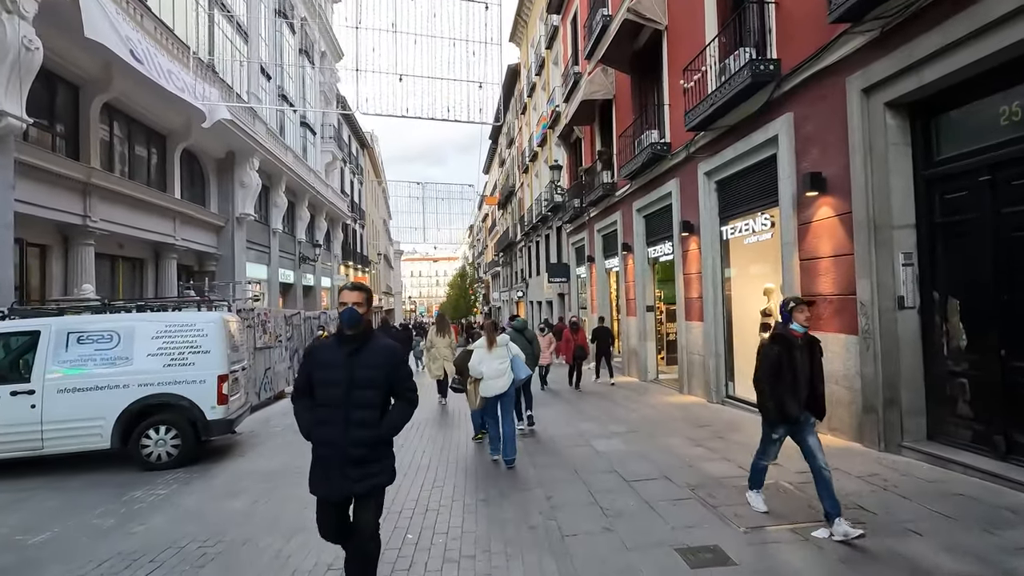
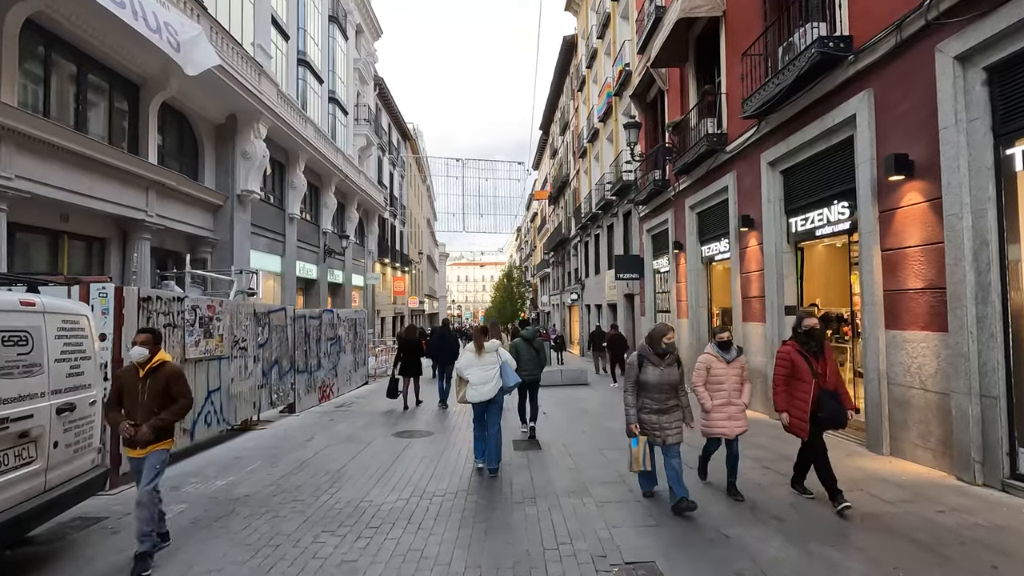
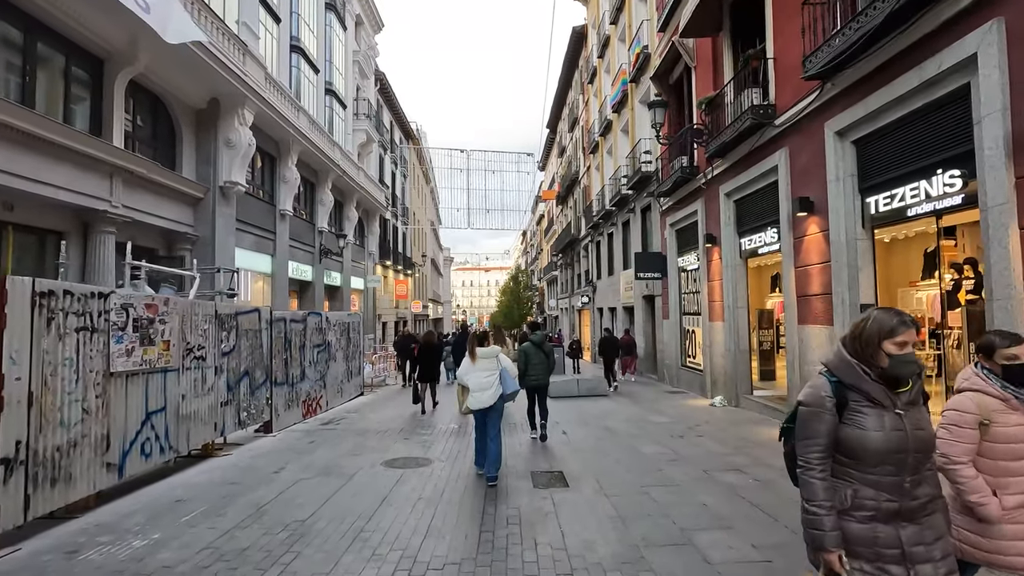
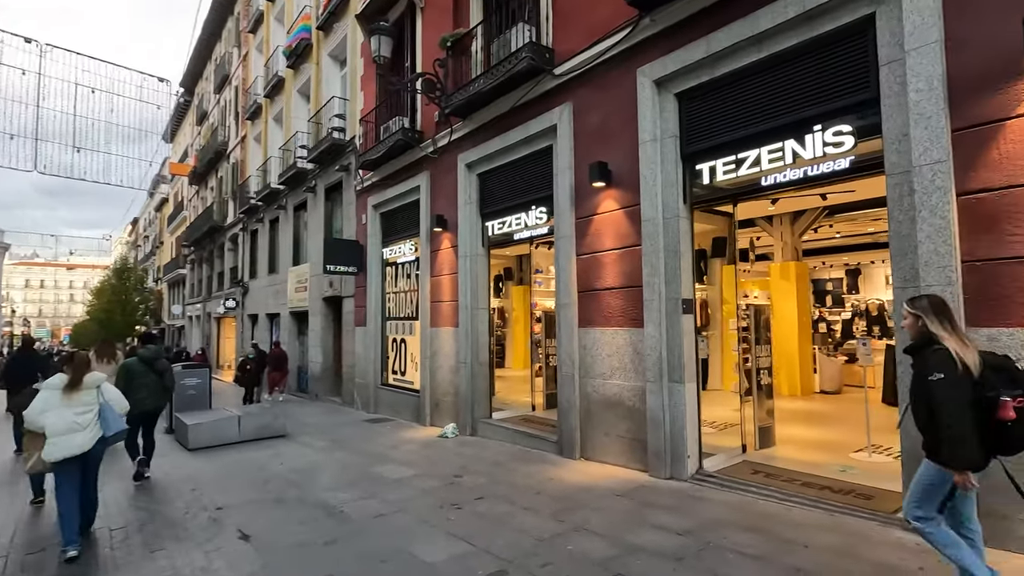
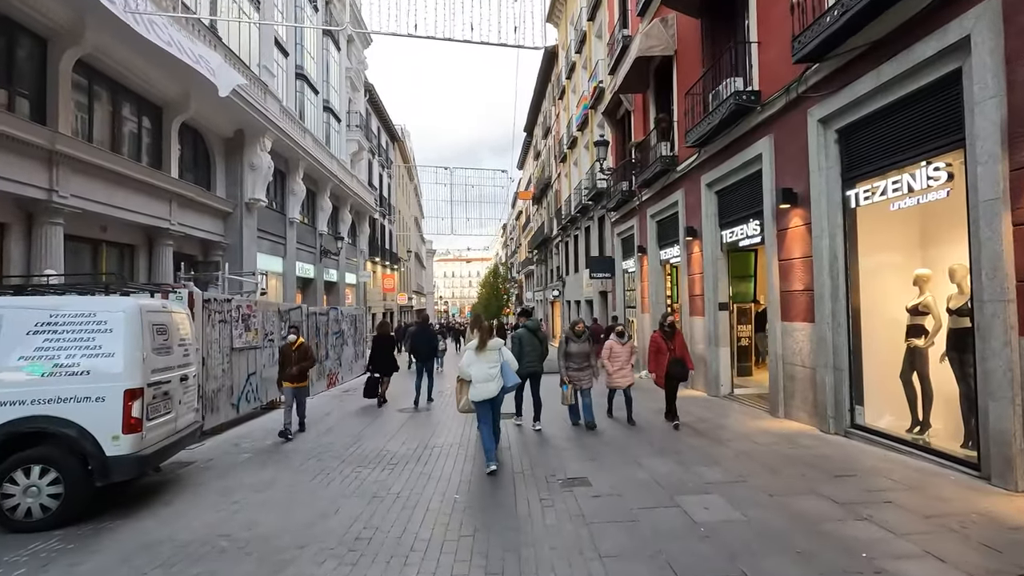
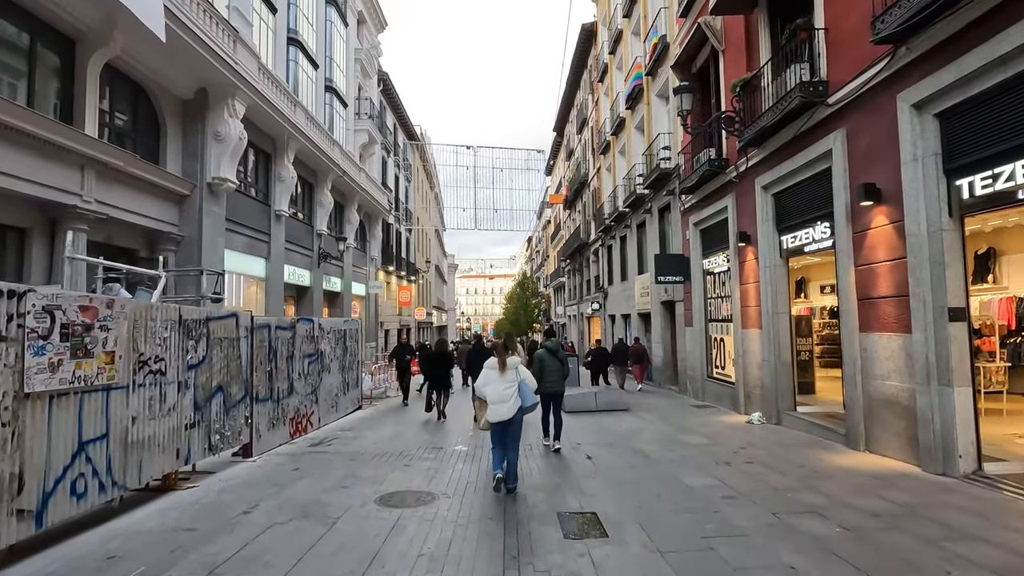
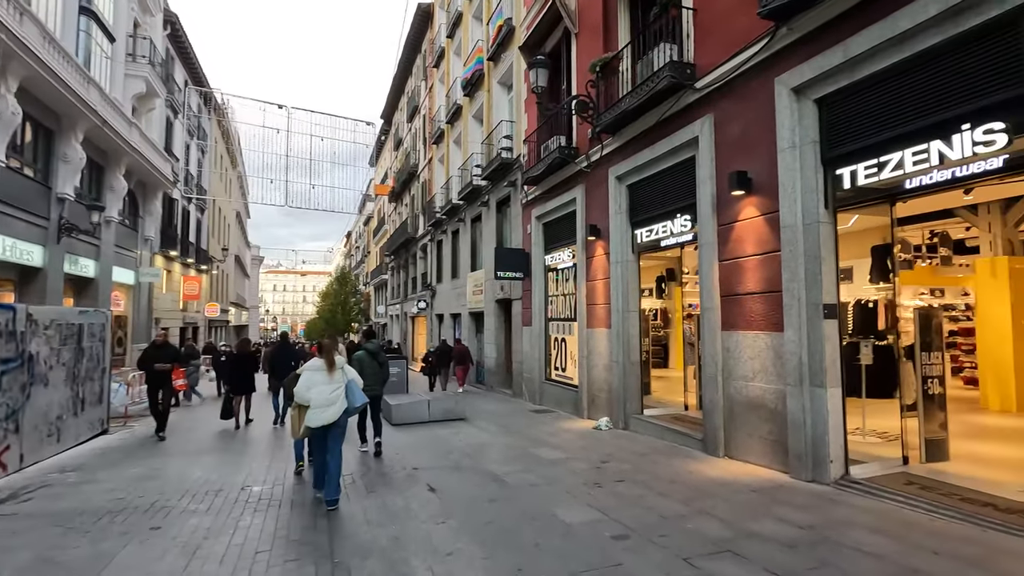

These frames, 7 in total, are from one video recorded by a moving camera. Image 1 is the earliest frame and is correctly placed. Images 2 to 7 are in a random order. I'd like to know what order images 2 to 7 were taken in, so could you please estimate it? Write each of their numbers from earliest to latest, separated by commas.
5, 2, 3, 6, 7, 4
